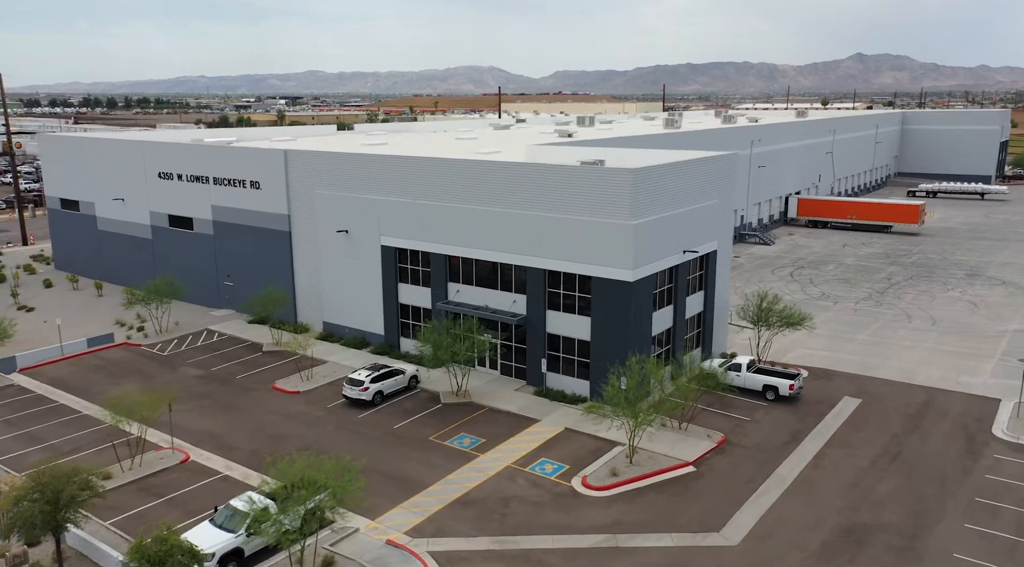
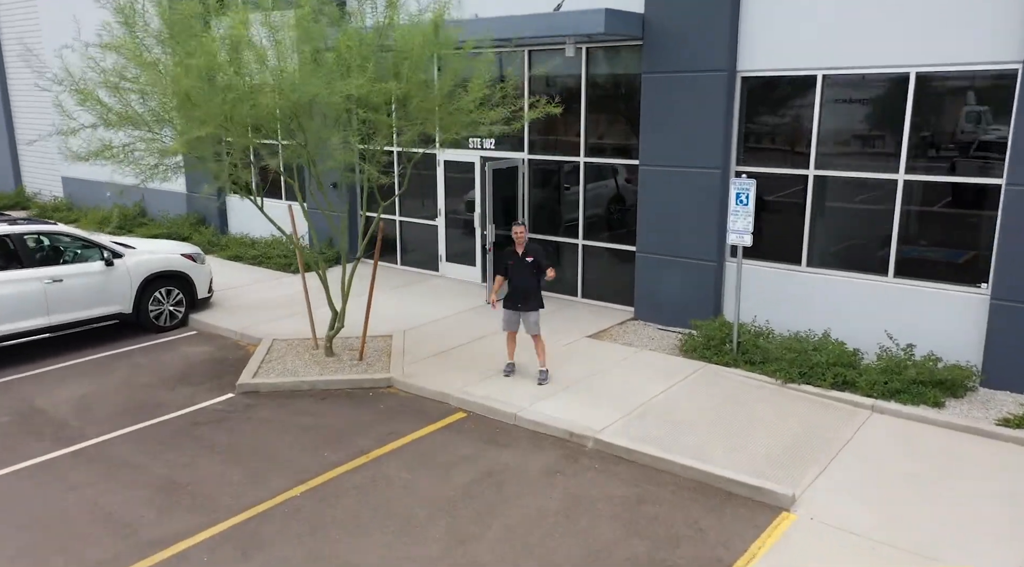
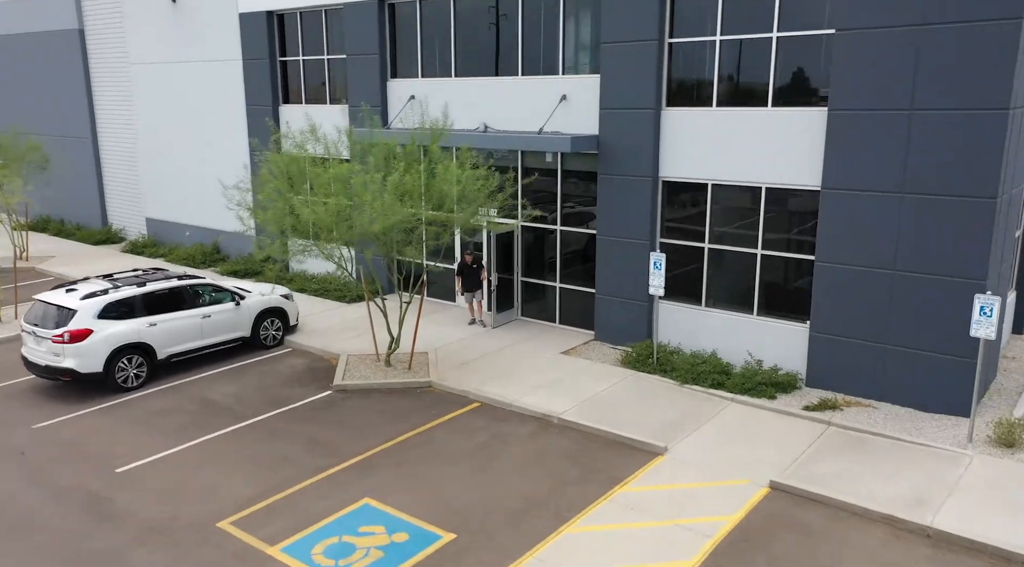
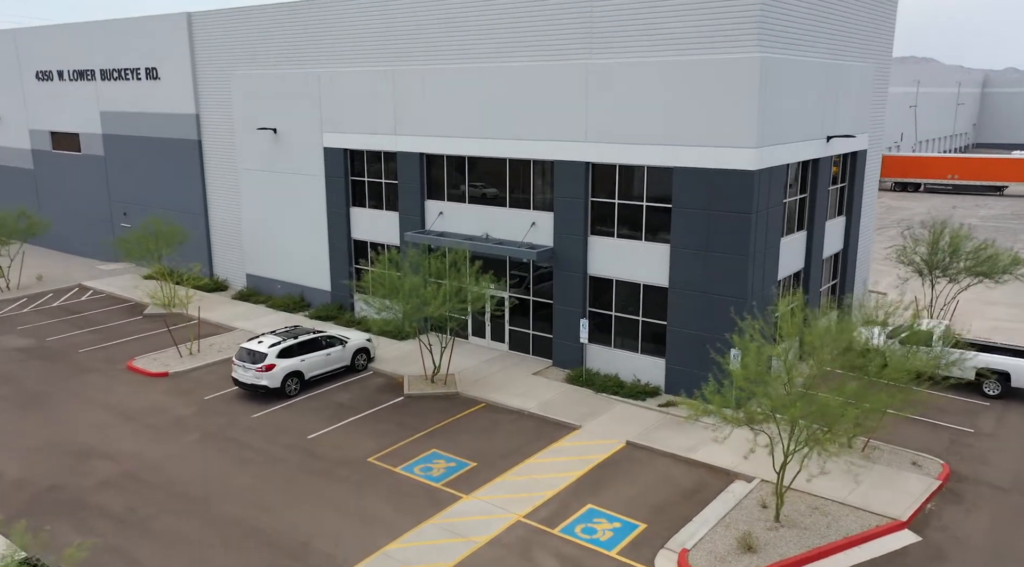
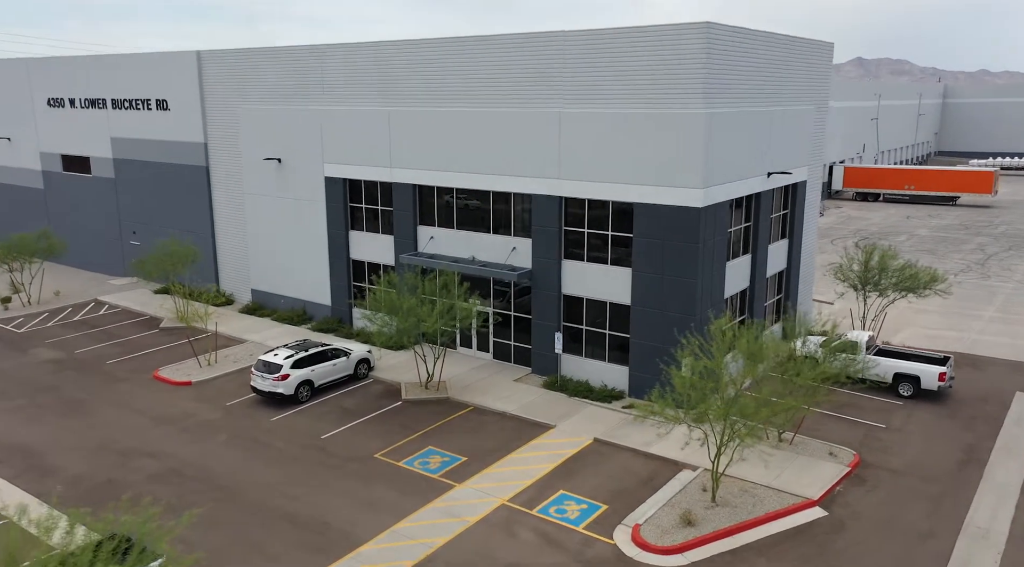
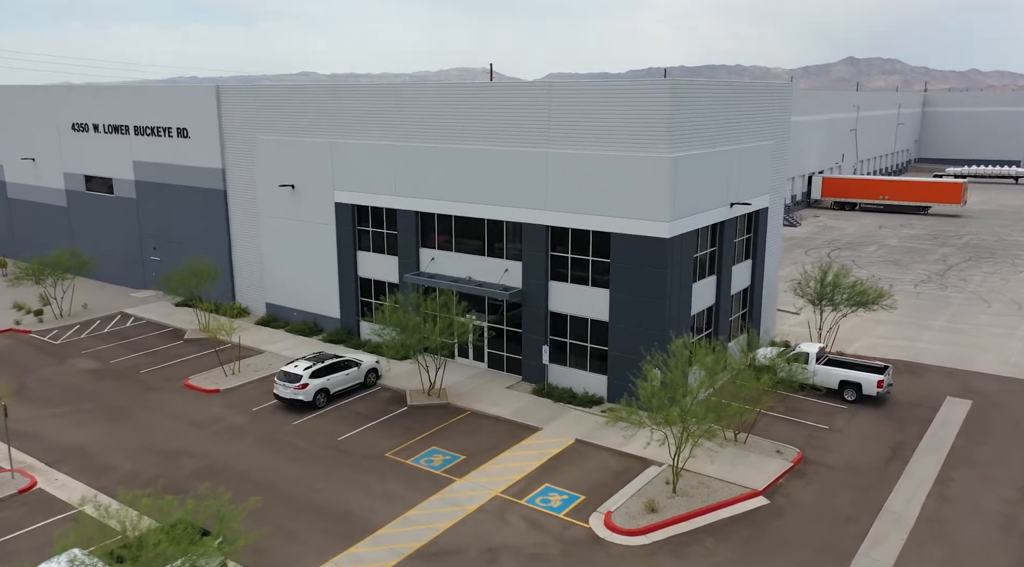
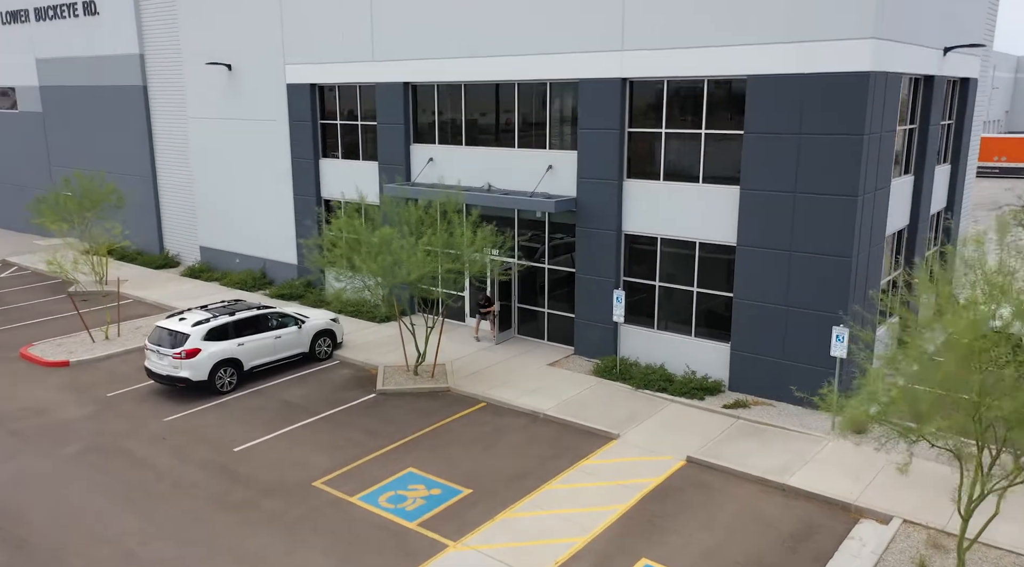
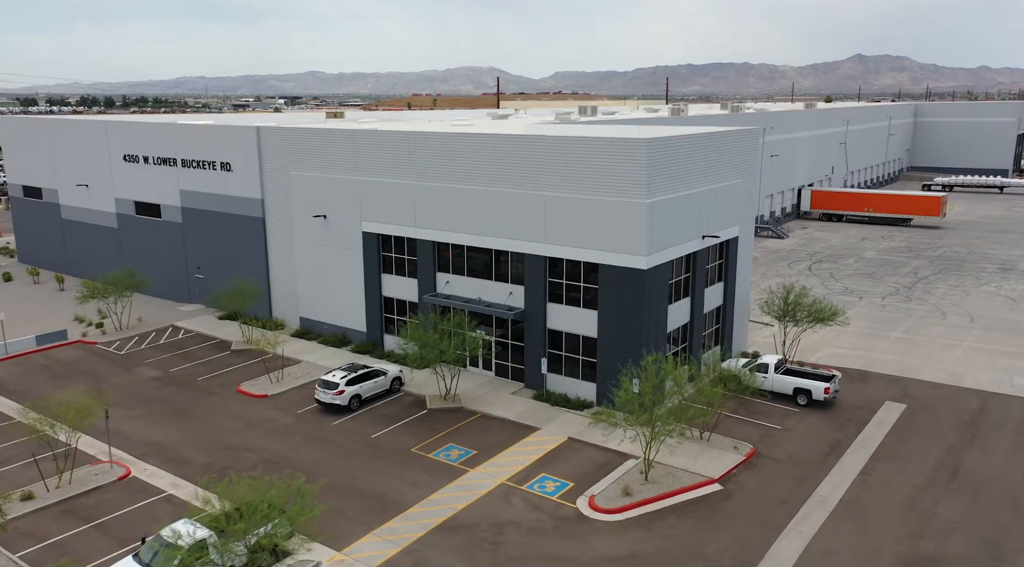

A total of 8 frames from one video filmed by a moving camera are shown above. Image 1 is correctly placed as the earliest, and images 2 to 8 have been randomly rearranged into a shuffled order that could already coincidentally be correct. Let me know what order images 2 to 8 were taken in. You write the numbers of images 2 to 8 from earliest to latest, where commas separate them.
8, 6, 5, 4, 7, 3, 2
